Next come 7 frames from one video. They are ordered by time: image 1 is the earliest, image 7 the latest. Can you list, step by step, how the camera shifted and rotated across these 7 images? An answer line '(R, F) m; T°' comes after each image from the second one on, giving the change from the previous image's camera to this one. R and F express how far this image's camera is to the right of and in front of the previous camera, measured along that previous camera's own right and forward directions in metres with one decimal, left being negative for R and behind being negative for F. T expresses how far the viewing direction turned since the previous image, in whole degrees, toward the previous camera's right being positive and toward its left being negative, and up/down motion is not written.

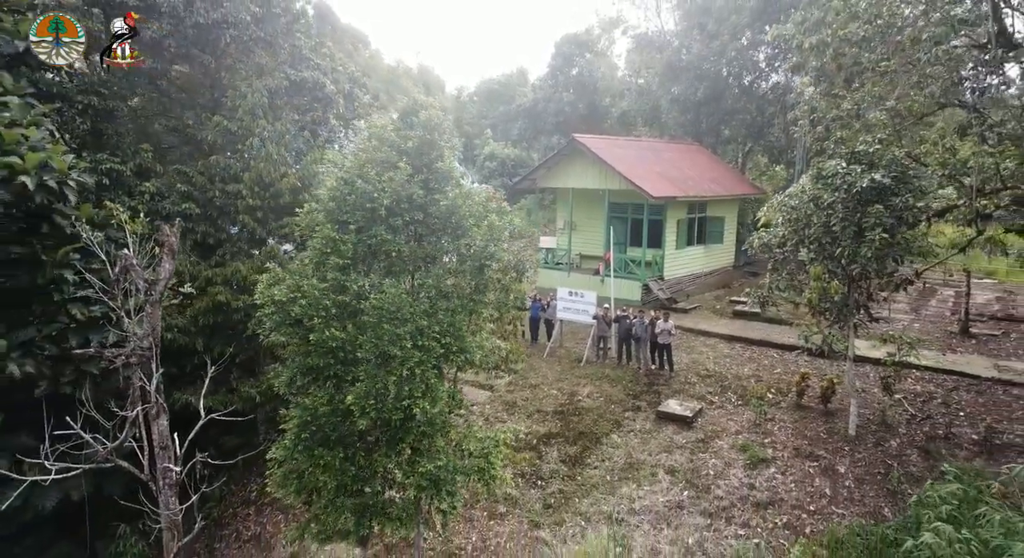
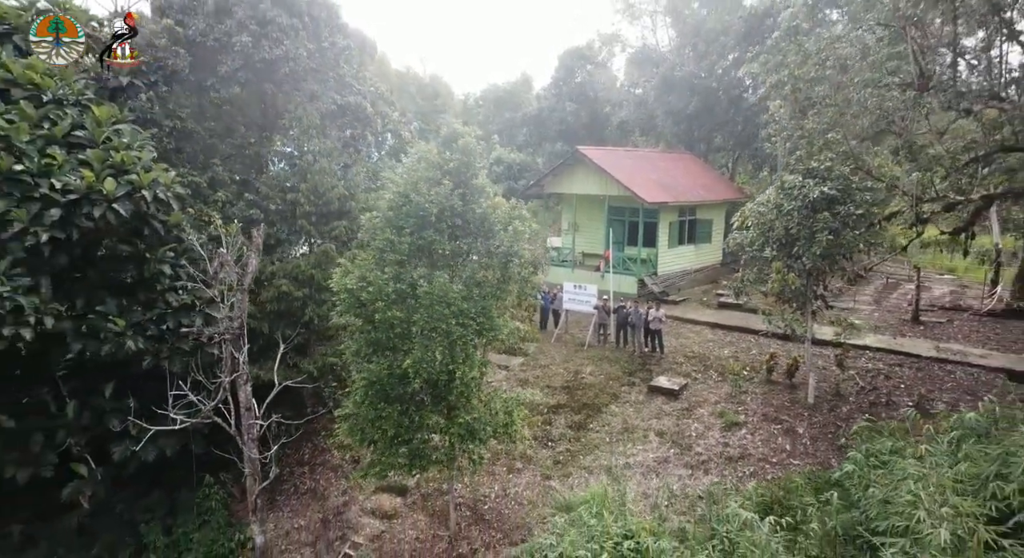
(-0.2, -1.5) m; 0°
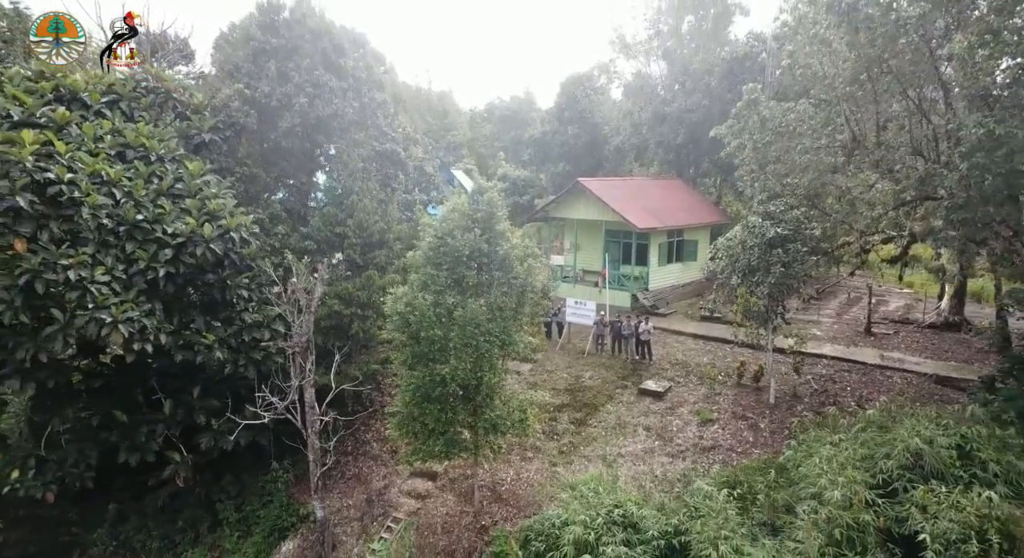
(-0.2, -1.8) m; 0°
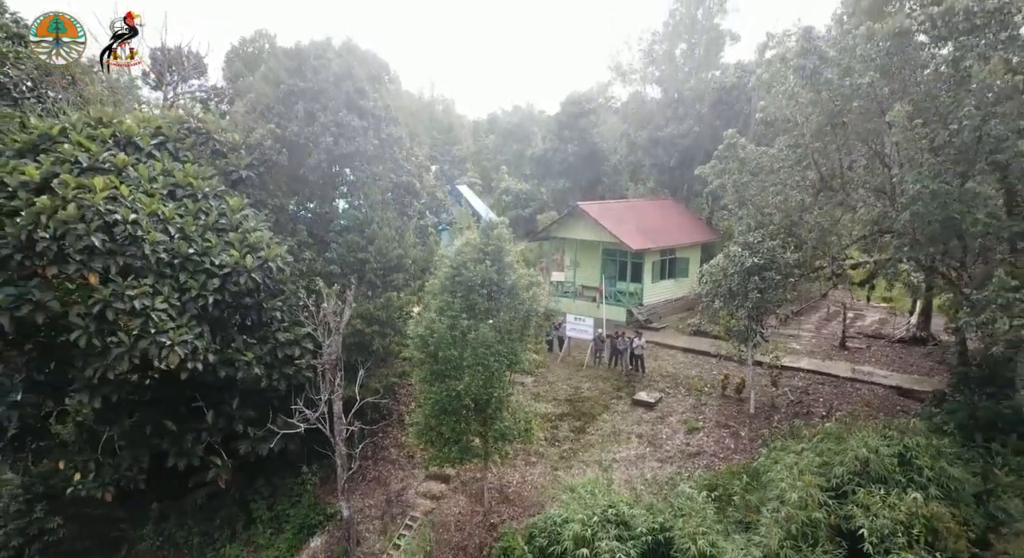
(-0.1, -1.1) m; 0°
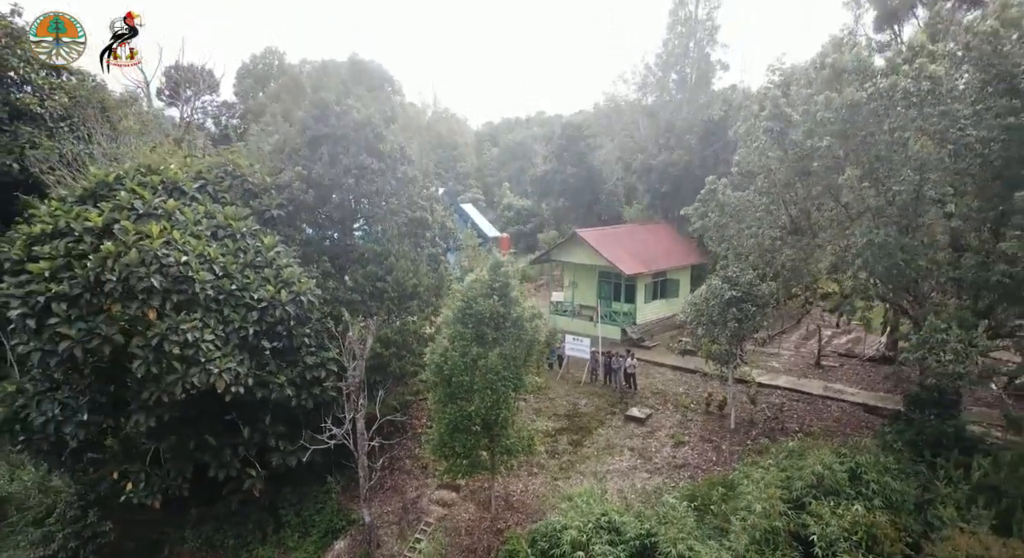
(-0.1, -1.3) m; 0°
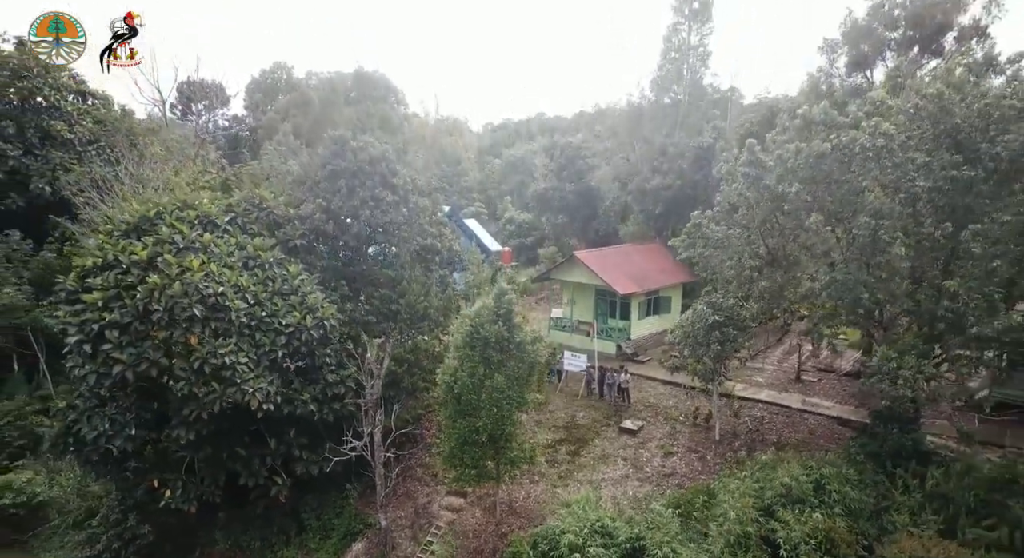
(-0.1, -1.2) m; 0°
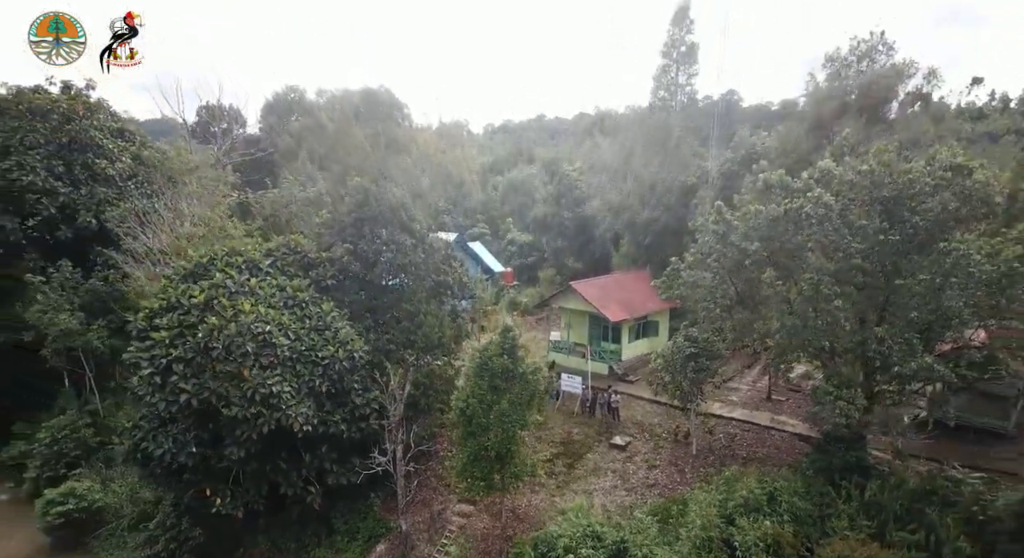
(-0.1, -2.0) m; 0°
